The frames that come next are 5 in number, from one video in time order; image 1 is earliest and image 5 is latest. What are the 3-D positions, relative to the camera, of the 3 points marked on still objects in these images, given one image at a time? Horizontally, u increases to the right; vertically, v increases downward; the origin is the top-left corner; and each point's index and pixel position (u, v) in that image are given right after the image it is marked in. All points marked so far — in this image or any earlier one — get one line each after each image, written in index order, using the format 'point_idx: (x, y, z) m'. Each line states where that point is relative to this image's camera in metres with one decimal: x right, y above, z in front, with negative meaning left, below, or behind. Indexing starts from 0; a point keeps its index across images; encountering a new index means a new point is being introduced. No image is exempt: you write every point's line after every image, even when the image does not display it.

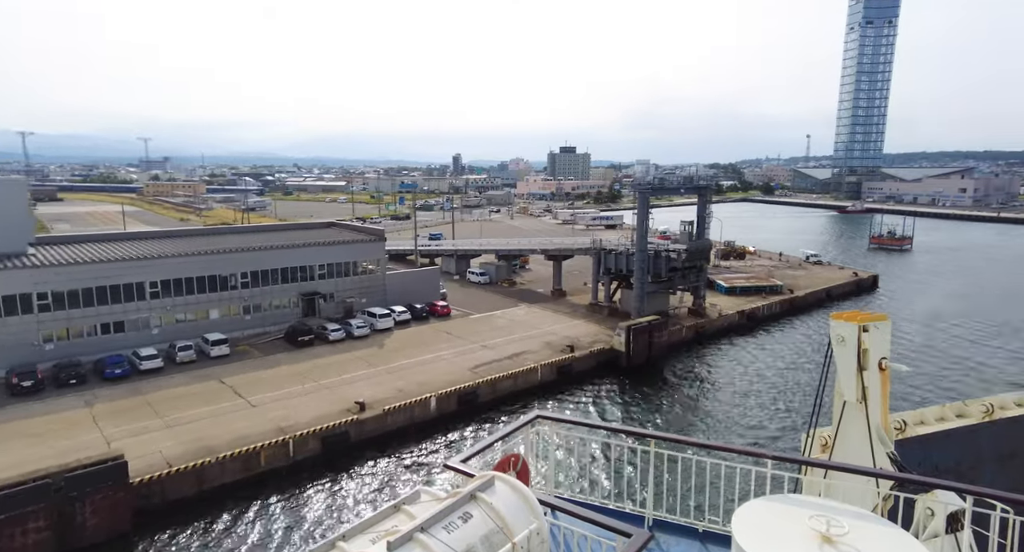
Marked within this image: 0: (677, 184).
0: (+4.6, +2.6, +17.7) m
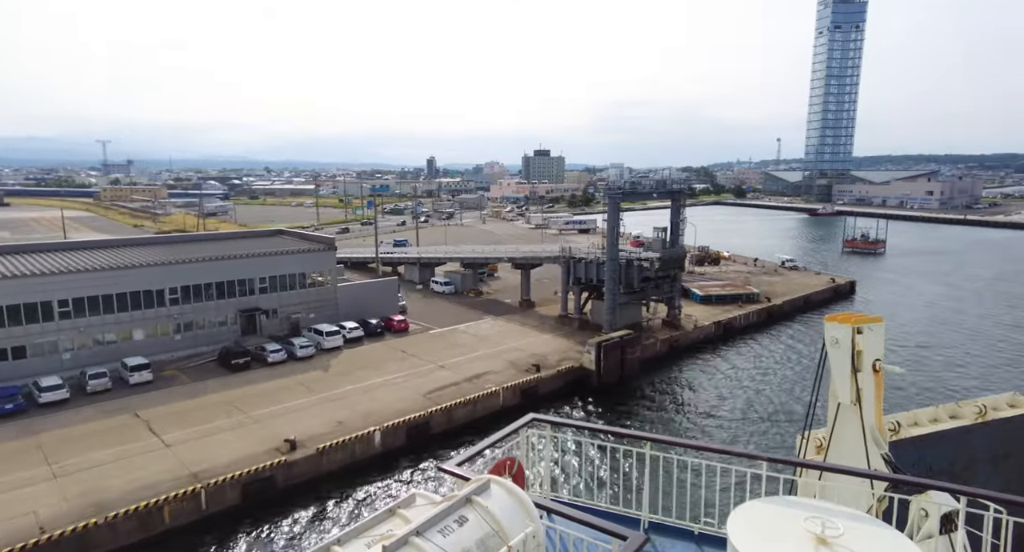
0: (+3.7, +2.3, +16.9) m
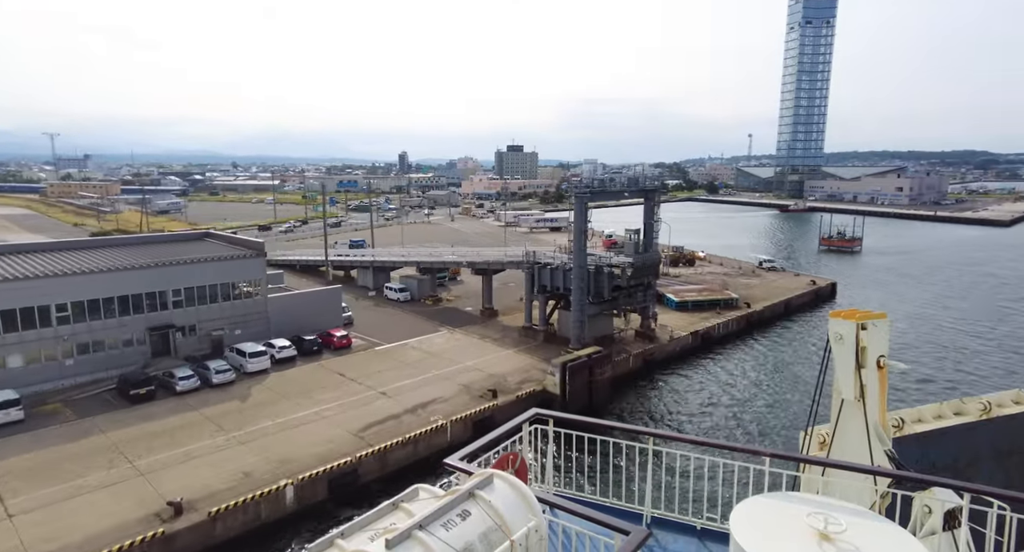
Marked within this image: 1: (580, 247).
0: (+2.7, +2.2, +15.6) m
1: (+1.5, +0.6, +13.9) m
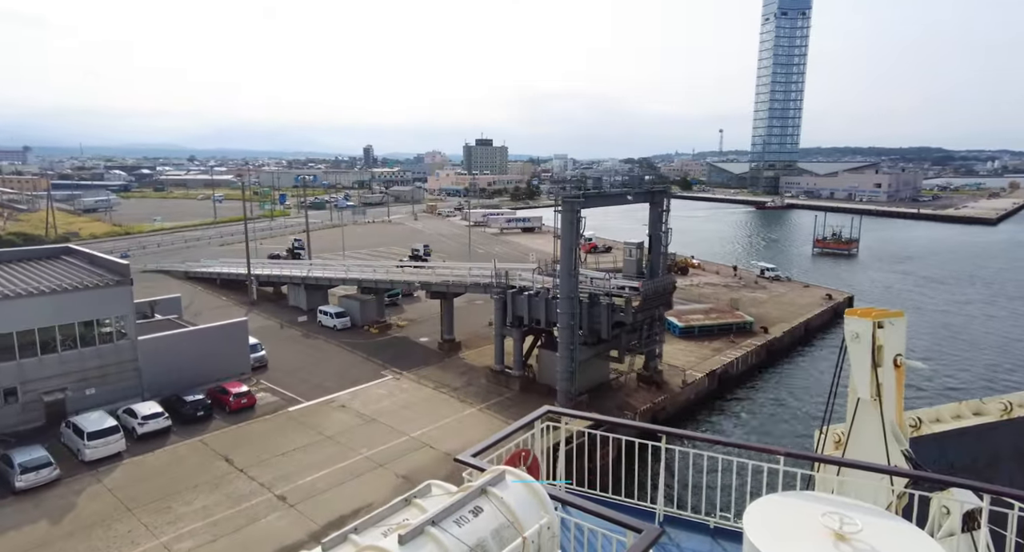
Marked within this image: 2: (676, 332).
0: (+2.0, +1.8, +12.7) m
1: (+0.9, +0.2, +10.9) m
2: (+3.8, -1.2, +15.1) m
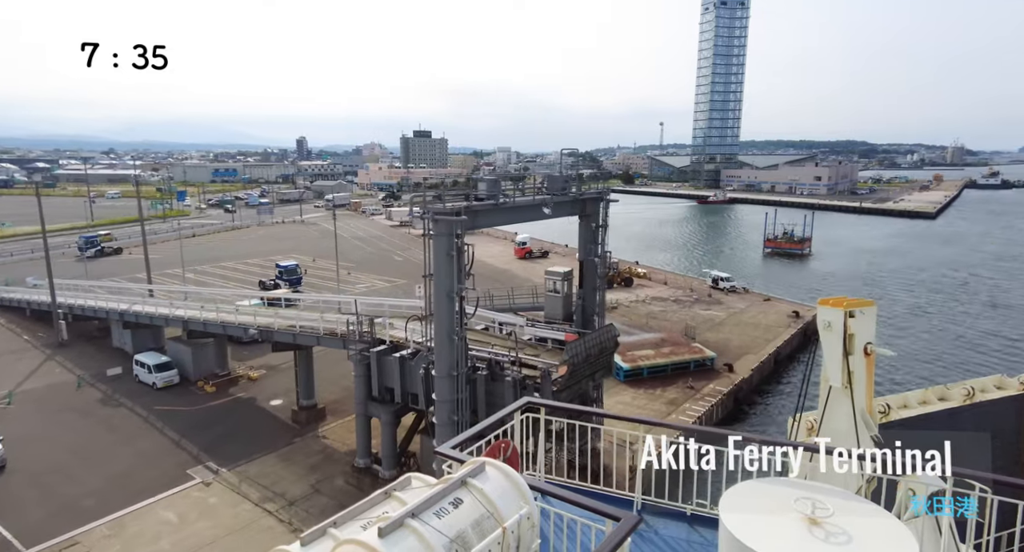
0: (+0.4, +1.4, +9.6) m
1: (-0.6, -0.3, +7.7) m
2: (+1.9, -1.6, +12.3) m
